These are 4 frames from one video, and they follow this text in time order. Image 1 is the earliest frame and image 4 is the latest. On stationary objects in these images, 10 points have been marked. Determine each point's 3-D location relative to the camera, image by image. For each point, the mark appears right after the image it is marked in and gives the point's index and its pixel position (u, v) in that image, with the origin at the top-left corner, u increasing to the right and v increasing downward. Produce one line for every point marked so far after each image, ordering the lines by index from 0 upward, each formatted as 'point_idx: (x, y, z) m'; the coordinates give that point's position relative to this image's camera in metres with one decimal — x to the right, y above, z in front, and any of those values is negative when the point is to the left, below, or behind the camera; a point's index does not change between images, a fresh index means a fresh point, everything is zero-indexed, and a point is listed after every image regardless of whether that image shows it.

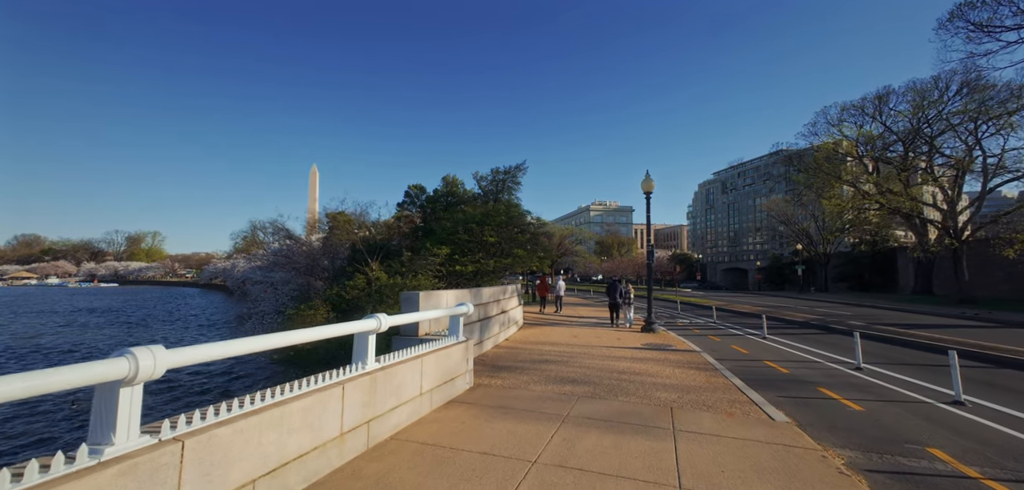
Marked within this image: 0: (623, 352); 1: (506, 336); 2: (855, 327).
0: (+2.5, -2.4, +10.0) m
1: (-0.2, -2.4, +11.2) m
2: (+12.7, -3.1, +16.5) m
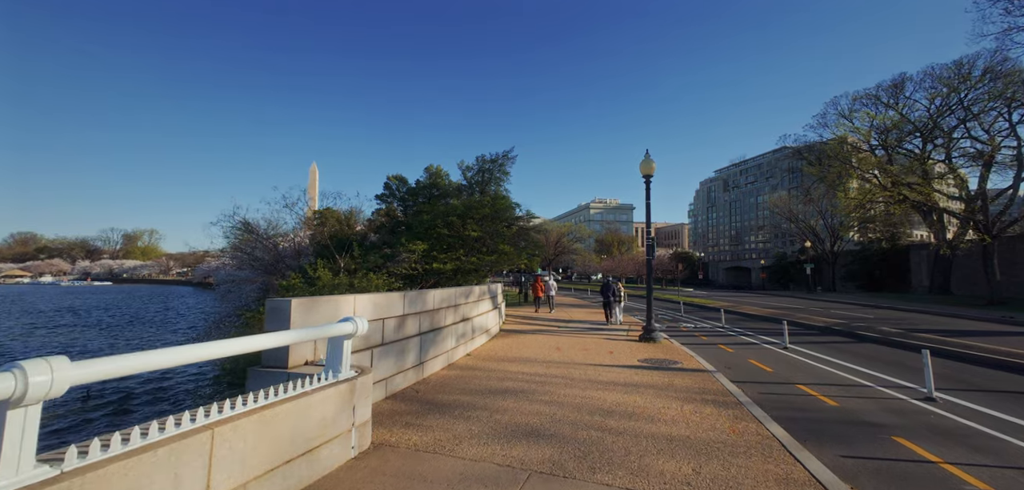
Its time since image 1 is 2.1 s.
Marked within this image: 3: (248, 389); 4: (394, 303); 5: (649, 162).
0: (+1.8, -2.2, +7.7) m
1: (-0.9, -2.2, +8.9) m
2: (+12.0, -2.9, +14.1) m
3: (-2.5, -1.3, +4.2) m
4: (-1.6, -0.8, +6.1) m
5: (+4.1, +2.5, +13.0) m
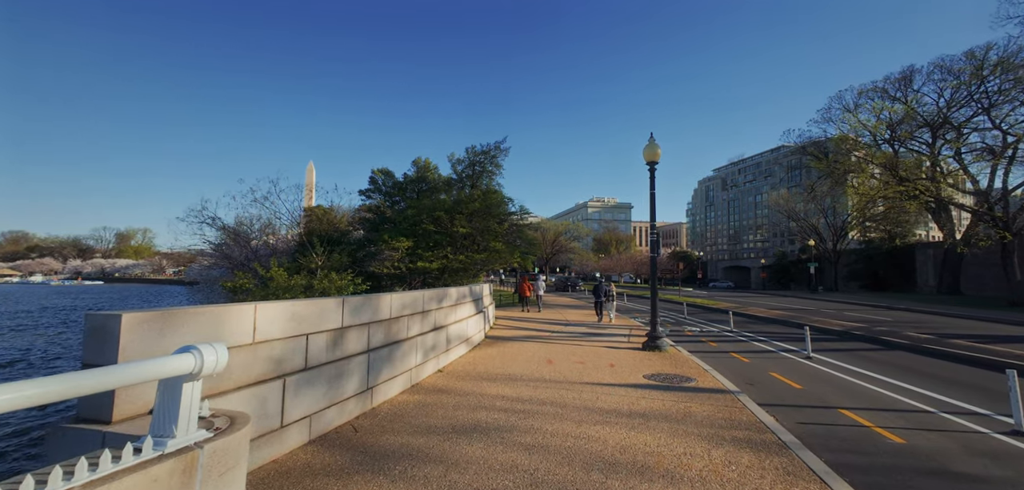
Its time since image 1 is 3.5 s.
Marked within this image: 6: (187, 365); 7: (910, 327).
0: (+1.5, -2.1, +6.2) m
1: (-1.3, -2.1, +7.4) m
2: (+11.7, -2.8, +12.7) m
3: (-2.8, -1.2, +2.7) m
4: (-1.9, -0.7, +4.6) m
5: (+3.7, +2.6, +11.5) m
6: (-1.8, -0.6, +2.3) m
7: (+14.5, -3.0, +16.0) m
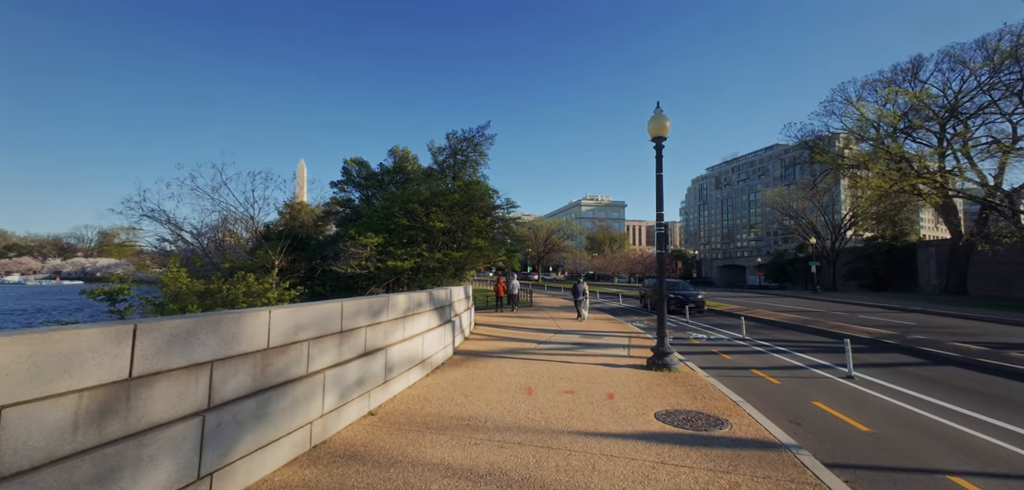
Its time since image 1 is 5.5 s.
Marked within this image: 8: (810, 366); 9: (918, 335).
0: (+1.0, -2.0, +4.0) m
1: (-1.7, -2.0, +5.2) m
2: (+11.1, -2.6, +10.7) m
3: (-3.2, -1.1, +0.5) m
4: (-2.3, -0.6, +2.4) m
5: (+3.2, +2.7, +9.4) m
6: (-2.1, -0.5, +0.1) m
7: (+13.9, -2.9, +14.0) m
8: (+6.8, -2.8, +10.0) m
9: (+12.8, -2.8, +13.8) m
